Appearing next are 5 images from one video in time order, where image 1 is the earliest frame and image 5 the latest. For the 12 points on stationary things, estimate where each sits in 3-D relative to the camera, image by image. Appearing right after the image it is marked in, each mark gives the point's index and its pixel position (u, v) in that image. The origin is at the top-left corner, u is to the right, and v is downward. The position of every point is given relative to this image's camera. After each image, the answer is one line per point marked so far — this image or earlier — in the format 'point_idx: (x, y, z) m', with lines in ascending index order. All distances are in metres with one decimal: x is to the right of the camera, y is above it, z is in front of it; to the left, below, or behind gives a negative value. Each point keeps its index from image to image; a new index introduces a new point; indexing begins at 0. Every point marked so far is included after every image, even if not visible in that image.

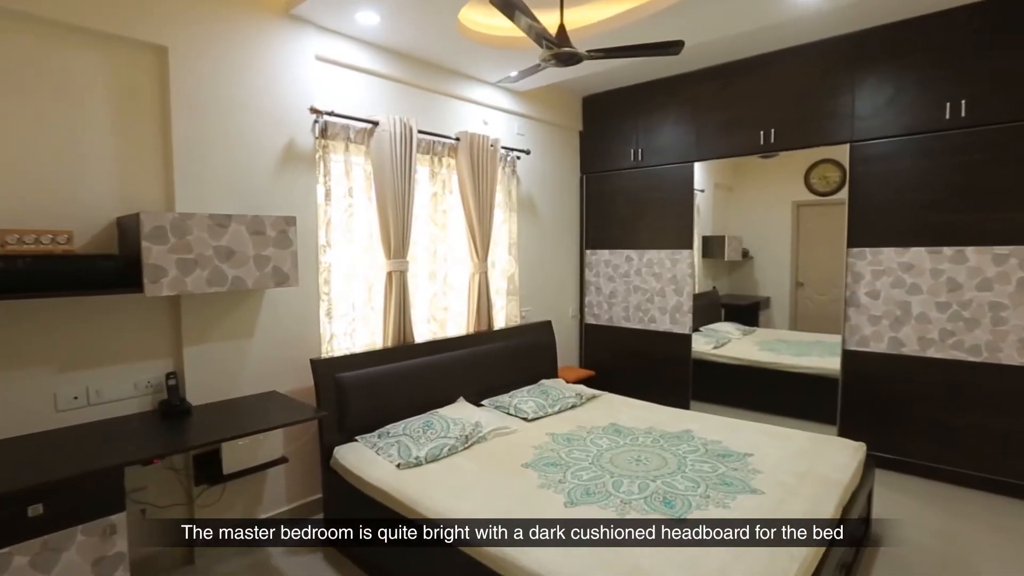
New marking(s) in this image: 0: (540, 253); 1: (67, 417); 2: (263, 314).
0: (+0.3, +0.3, +4.3) m
1: (-1.8, -0.5, +2.1) m
2: (-1.3, -0.1, +2.6) m
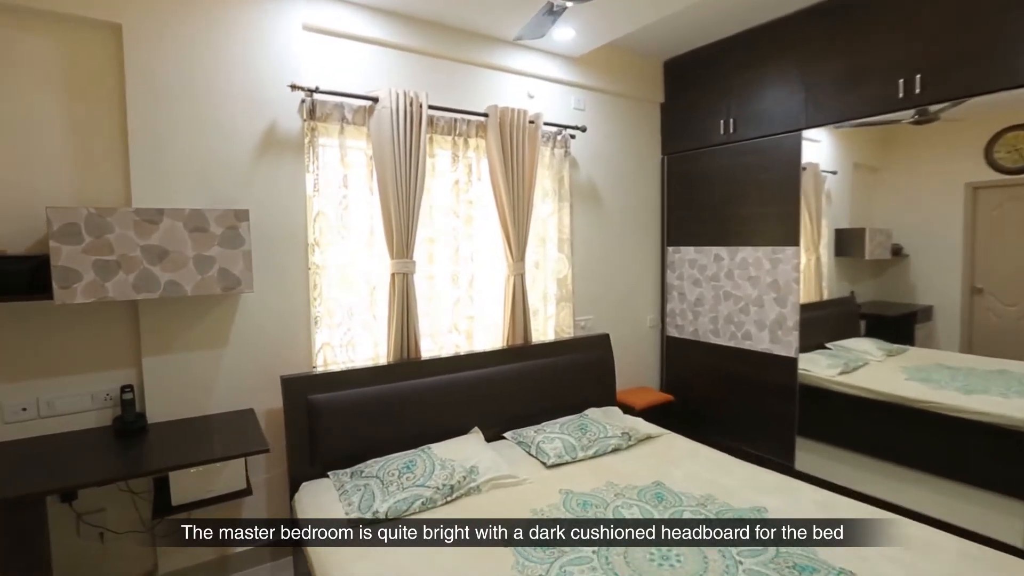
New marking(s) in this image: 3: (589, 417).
0: (+0.7, +0.3, +3.6) m
1: (-1.9, -0.5, +1.9) m
2: (-1.3, -0.2, +2.3) m
3: (+0.4, -0.7, +2.7) m
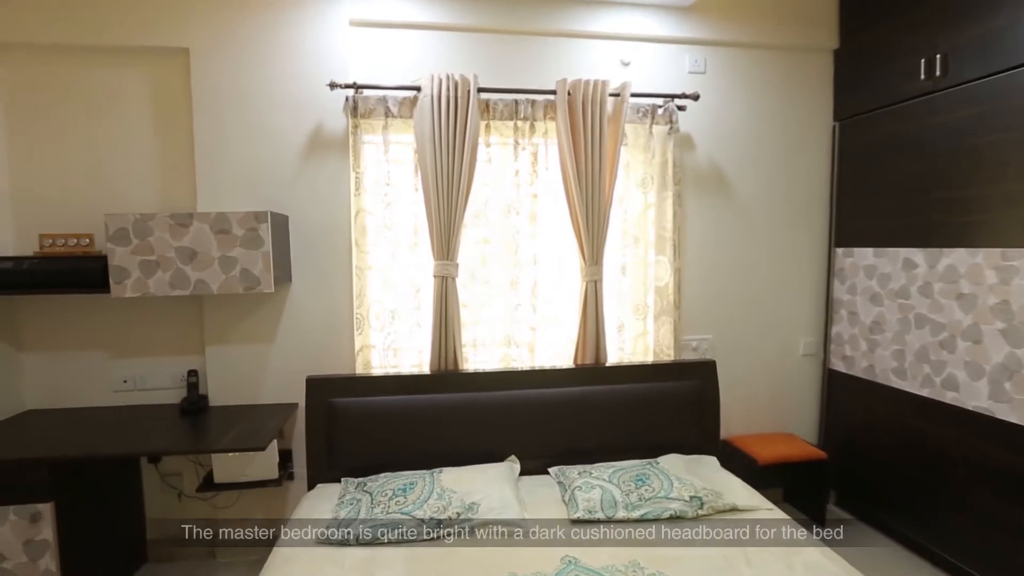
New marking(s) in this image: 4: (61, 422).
0: (+1.2, +0.2, +2.8) m
1: (-1.8, -0.5, +2.3) m
2: (-1.1, -0.1, +2.4) m
3: (+0.6, -0.7, +2.1) m
4: (-1.9, -0.6, +2.2) m
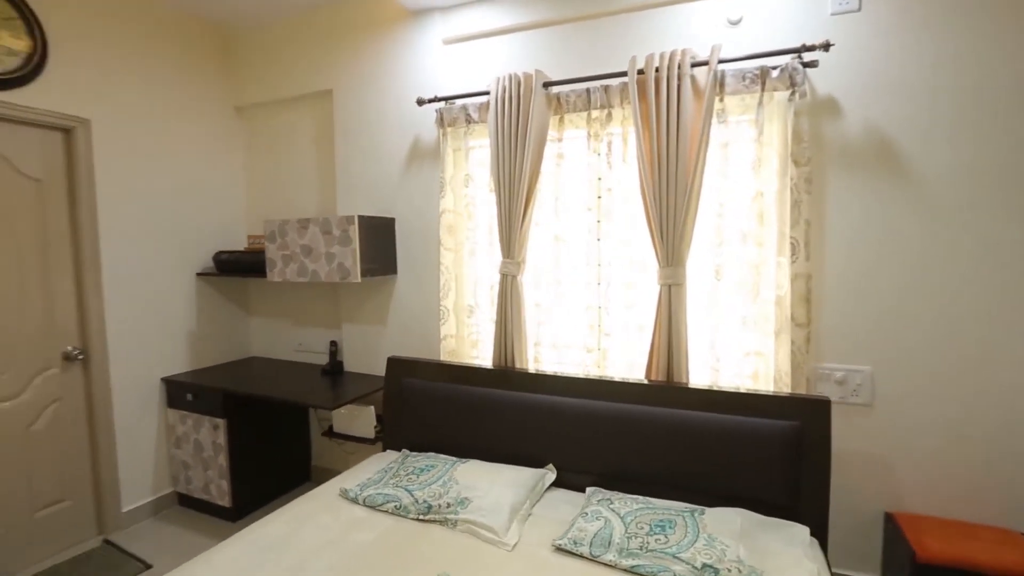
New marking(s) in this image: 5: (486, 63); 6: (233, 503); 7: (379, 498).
0: (+1.6, +0.1, +1.9) m
1: (-1.3, -0.4, +3.1) m
2: (-0.7, -0.1, +2.8) m
3: (+0.6, -0.8, +1.7) m
4: (-1.5, -0.5, +3.0) m
5: (-0.1, +1.1, +2.5) m
6: (-1.5, -1.1, +2.7) m
7: (-0.5, -0.8, +1.9) m
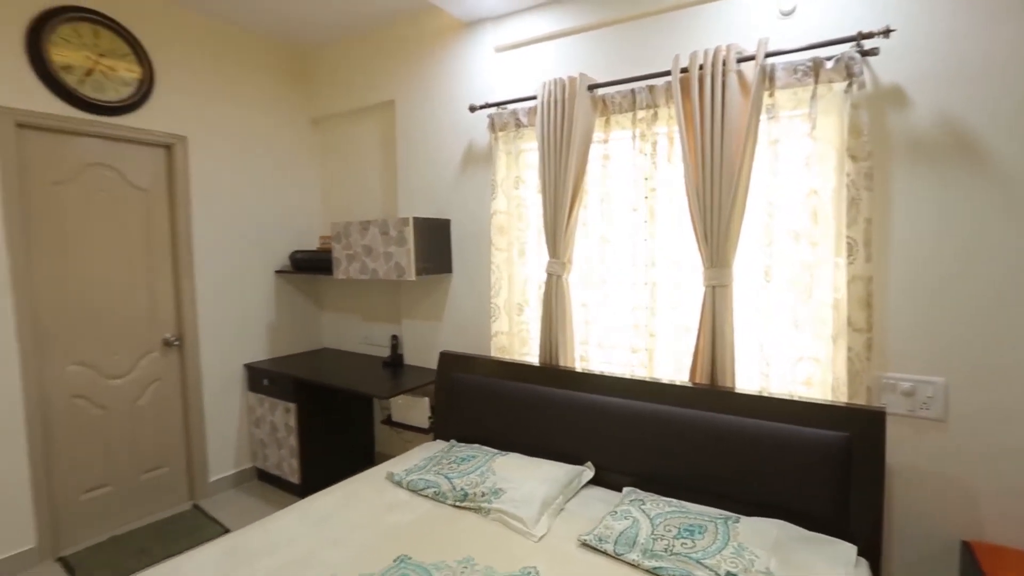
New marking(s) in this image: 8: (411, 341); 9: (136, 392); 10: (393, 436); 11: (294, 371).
0: (+1.7, +0.1, +1.7) m
1: (-1.0, -0.4, +3.4) m
2: (-0.4, -0.1, +2.9) m
3: (+0.7, -0.8, +1.6) m
4: (-1.2, -0.5, +3.3) m
5: (+0.1, +1.1, +2.5) m
6: (-1.2, -1.1, +2.9) m
7: (-0.4, -0.8, +2.0) m
8: (-0.6, -0.3, +3.1) m
9: (-2.1, -0.6, +2.7) m
10: (-0.8, -1.0, +3.2) m
11: (-1.3, -0.5, +2.9) m
